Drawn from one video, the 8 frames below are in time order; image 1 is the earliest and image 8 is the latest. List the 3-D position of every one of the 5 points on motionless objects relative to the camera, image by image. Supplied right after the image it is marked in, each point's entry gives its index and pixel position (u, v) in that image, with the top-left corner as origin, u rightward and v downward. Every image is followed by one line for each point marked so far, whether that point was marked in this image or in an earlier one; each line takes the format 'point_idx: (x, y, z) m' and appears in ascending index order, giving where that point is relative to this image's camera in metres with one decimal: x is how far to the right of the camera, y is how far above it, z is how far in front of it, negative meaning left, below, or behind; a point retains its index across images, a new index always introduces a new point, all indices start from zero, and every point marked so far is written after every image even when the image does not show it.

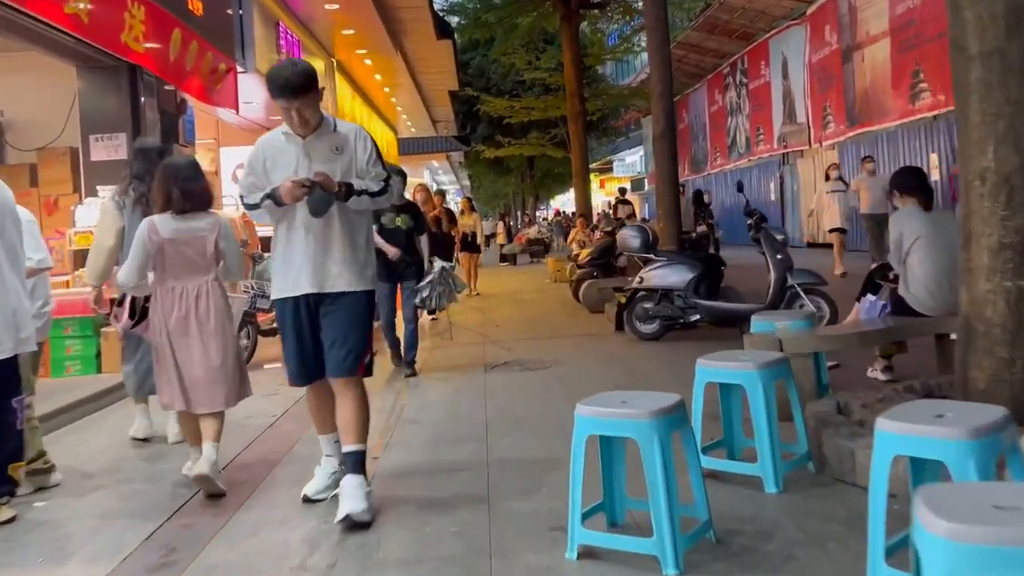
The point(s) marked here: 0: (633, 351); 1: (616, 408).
0: (+1.2, -0.6, +8.7) m
1: (+0.4, -0.5, +3.4) m
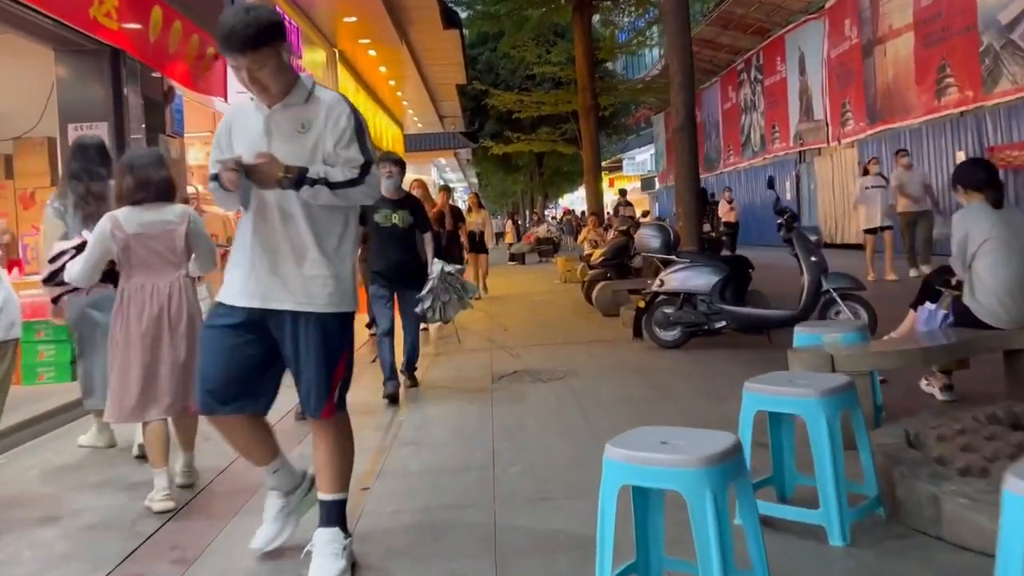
0: (+1.2, -0.6, +8.0) m
1: (+0.4, -0.5, +2.8) m
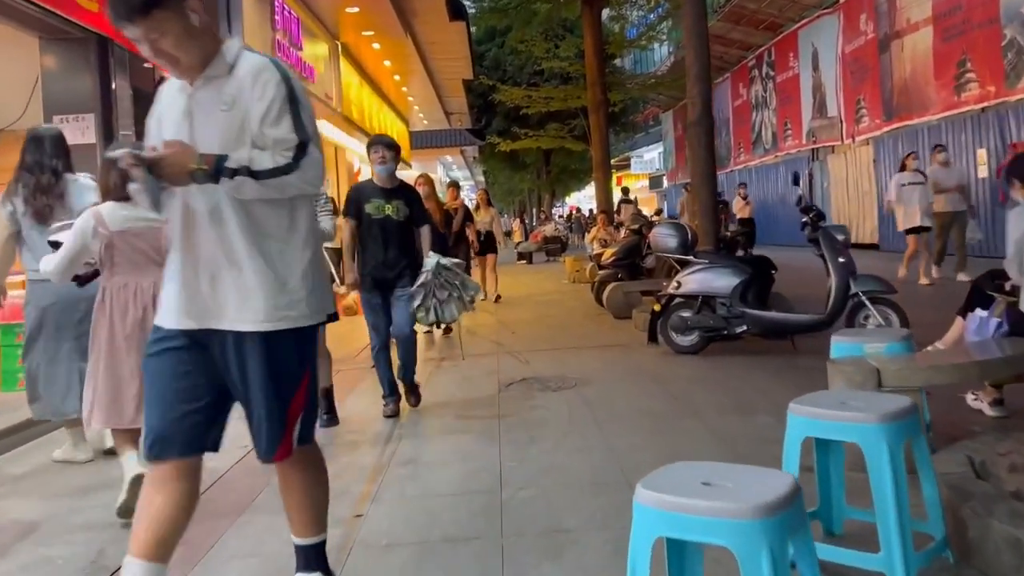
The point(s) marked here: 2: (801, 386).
0: (+1.3, -0.7, +7.6) m
1: (+0.5, -0.5, +2.3) m
2: (+2.0, -0.7, +6.3) m
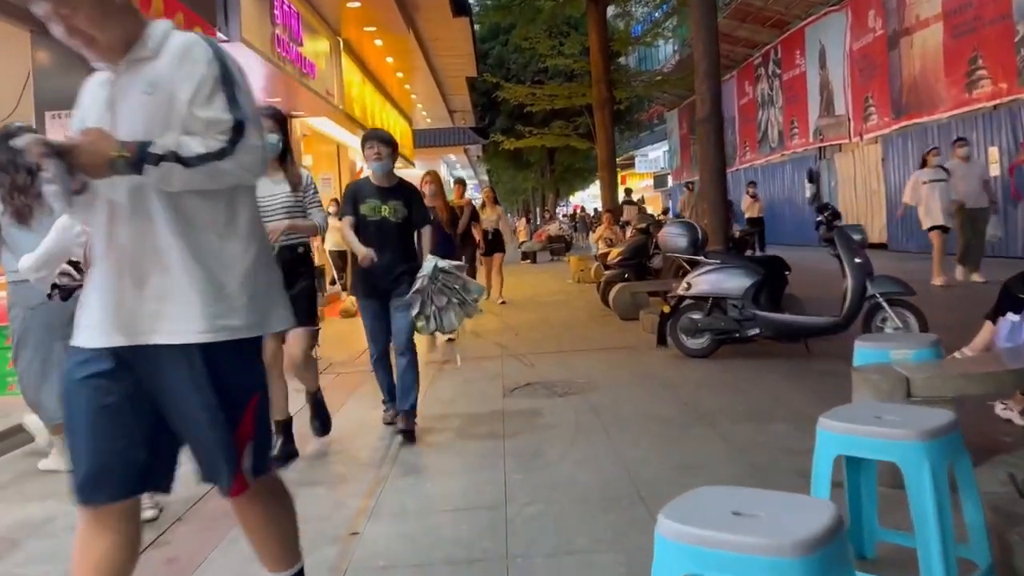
0: (+1.3, -0.7, +7.3) m
1: (+0.5, -0.5, +2.0) m
2: (+2.0, -0.7, +6.0) m
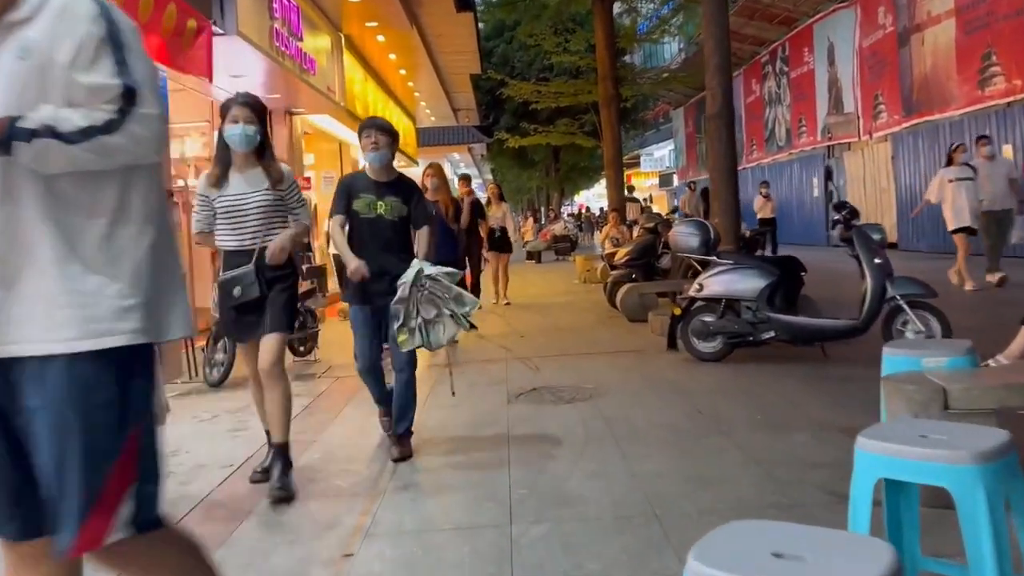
0: (+1.4, -0.7, +7.0) m
1: (+0.5, -0.5, +1.8) m
2: (+2.1, -0.7, +5.7) m
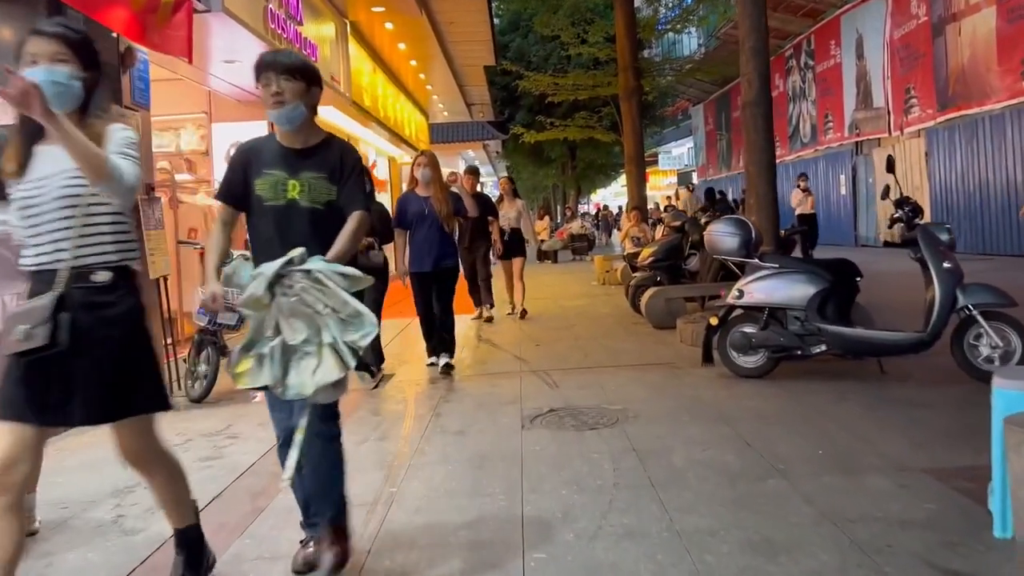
0: (+1.5, -0.7, +6.2) m
1: (+0.5, -0.6, +0.9) m
2: (+2.1, -0.8, +4.8) m
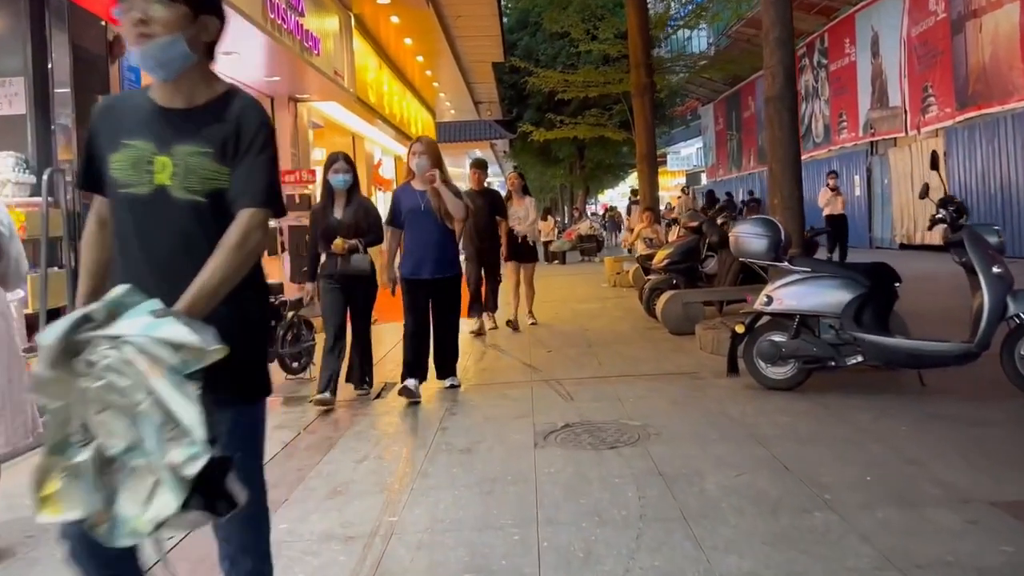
0: (+1.6, -0.8, +5.7) m
1: (+0.5, -0.6, +0.4) m
2: (+2.2, -0.8, +4.4) m
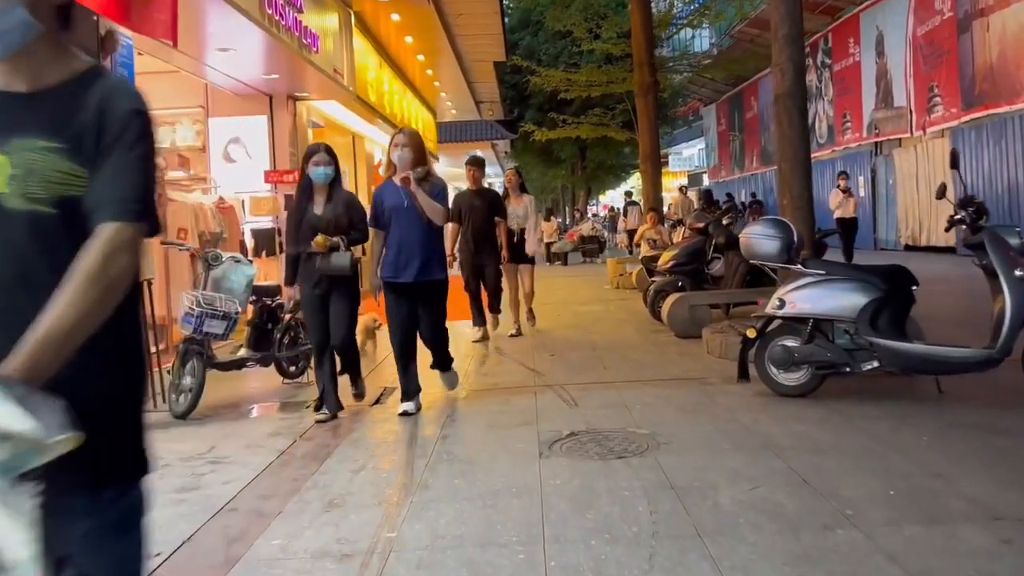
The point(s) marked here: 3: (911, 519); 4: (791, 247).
0: (+1.6, -0.8, +5.5) m
1: (+0.6, -0.6, +0.2) m
2: (+2.2, -0.8, +4.2) m
3: (+1.6, -0.9, +3.6) m
4: (+1.9, +0.3, +6.2) m
